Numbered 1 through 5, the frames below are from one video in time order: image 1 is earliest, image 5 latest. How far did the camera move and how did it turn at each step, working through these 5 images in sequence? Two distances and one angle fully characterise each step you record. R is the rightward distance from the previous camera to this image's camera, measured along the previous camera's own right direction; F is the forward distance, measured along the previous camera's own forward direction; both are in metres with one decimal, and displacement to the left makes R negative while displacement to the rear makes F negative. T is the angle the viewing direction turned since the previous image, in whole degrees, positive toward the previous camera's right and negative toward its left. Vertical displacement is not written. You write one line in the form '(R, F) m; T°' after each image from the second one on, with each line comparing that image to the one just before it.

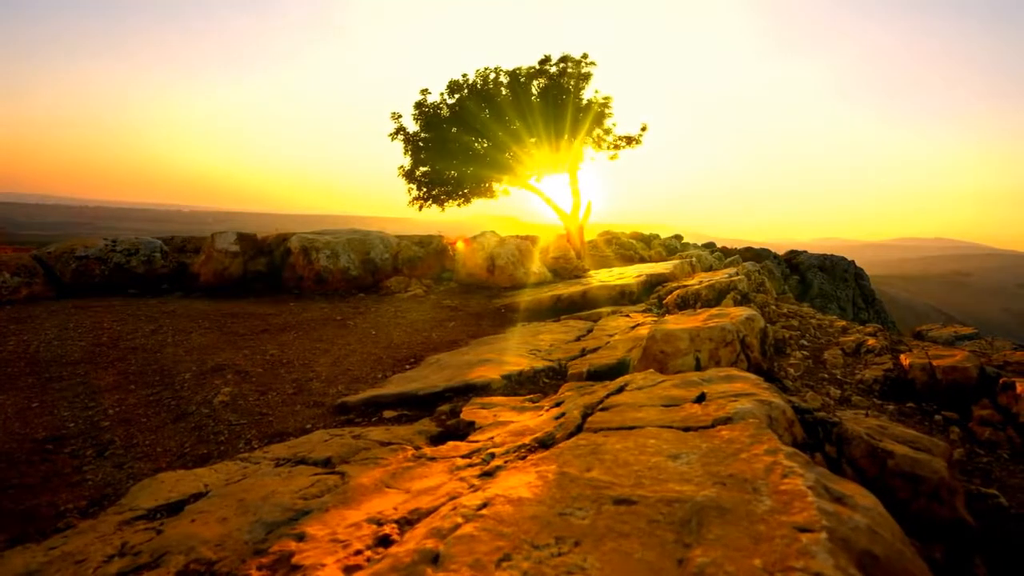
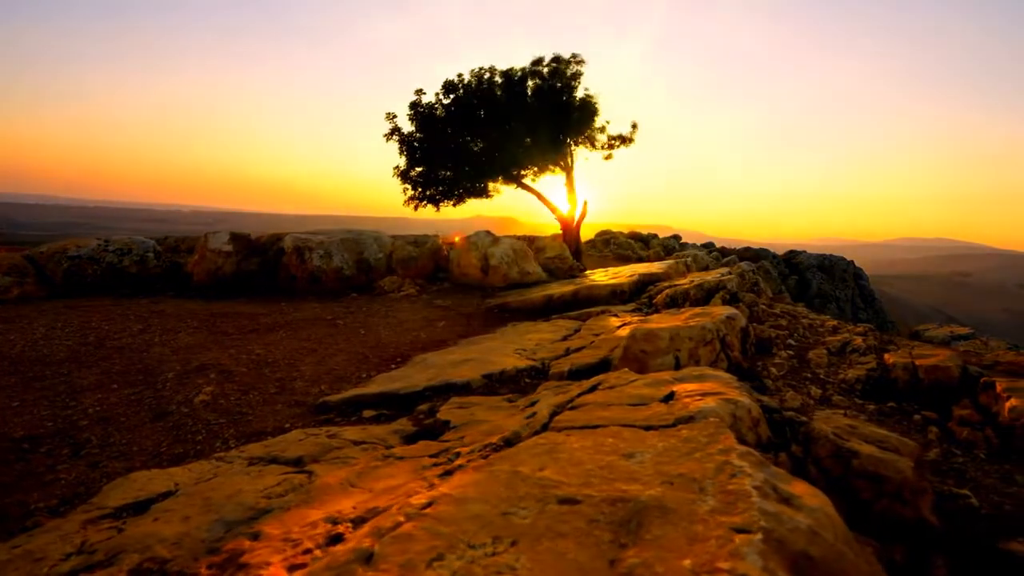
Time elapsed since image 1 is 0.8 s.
(+0.3, 0.0) m; 0°
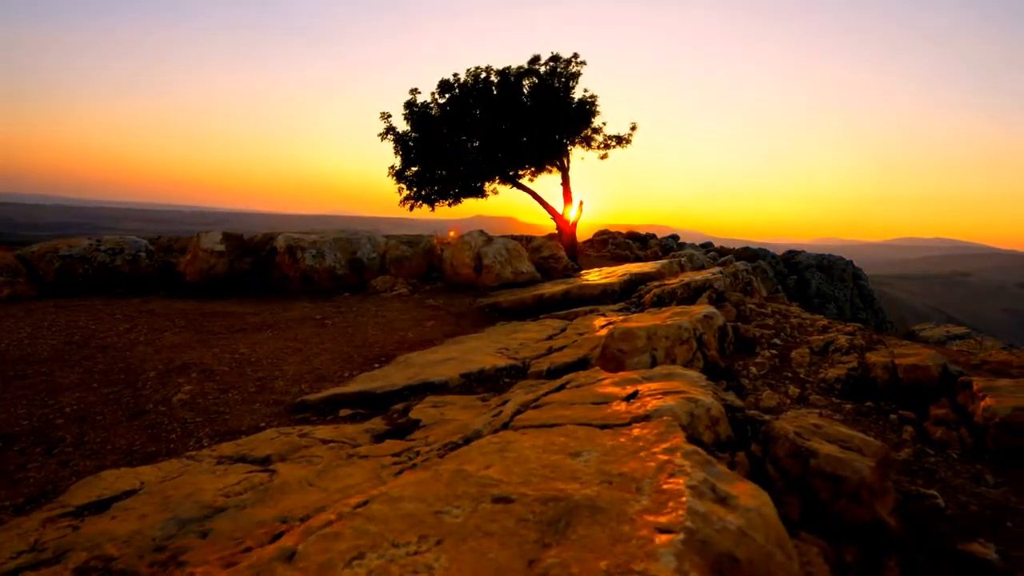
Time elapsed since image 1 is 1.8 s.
(+0.3, 0.0) m; 0°
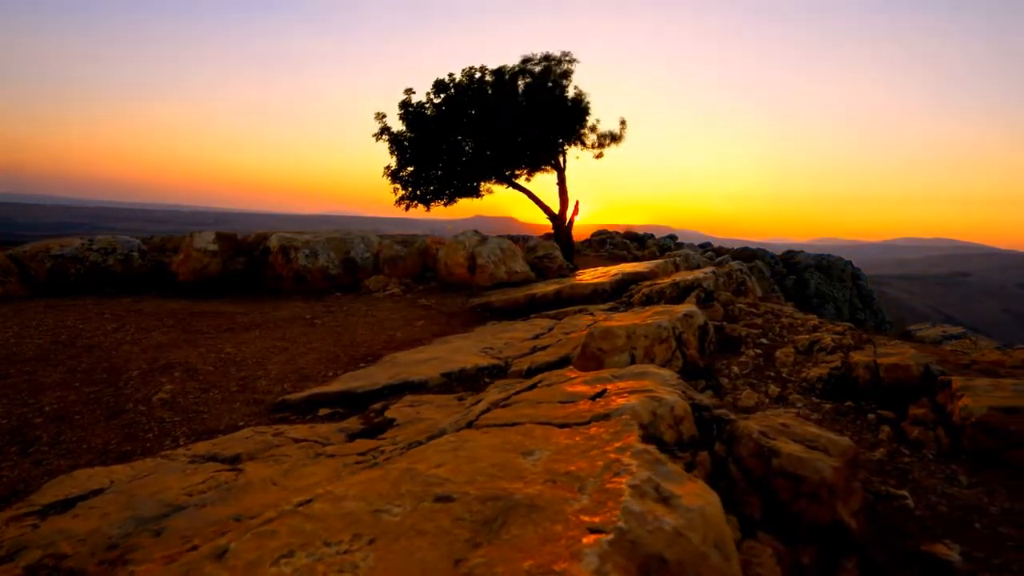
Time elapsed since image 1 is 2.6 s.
(+0.3, 0.0) m; 0°
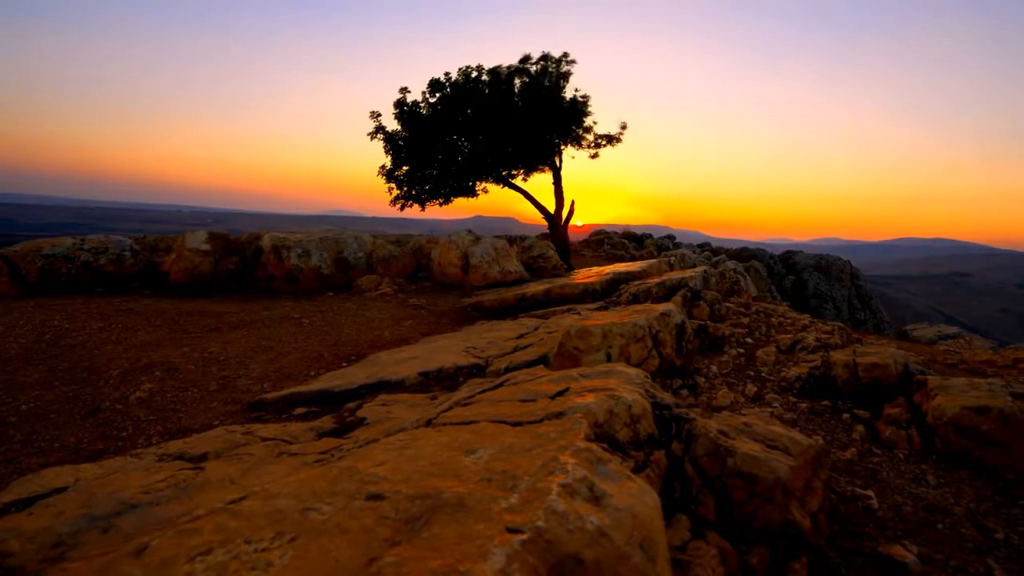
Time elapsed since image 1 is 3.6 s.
(+0.3, 0.0) m; 0°
